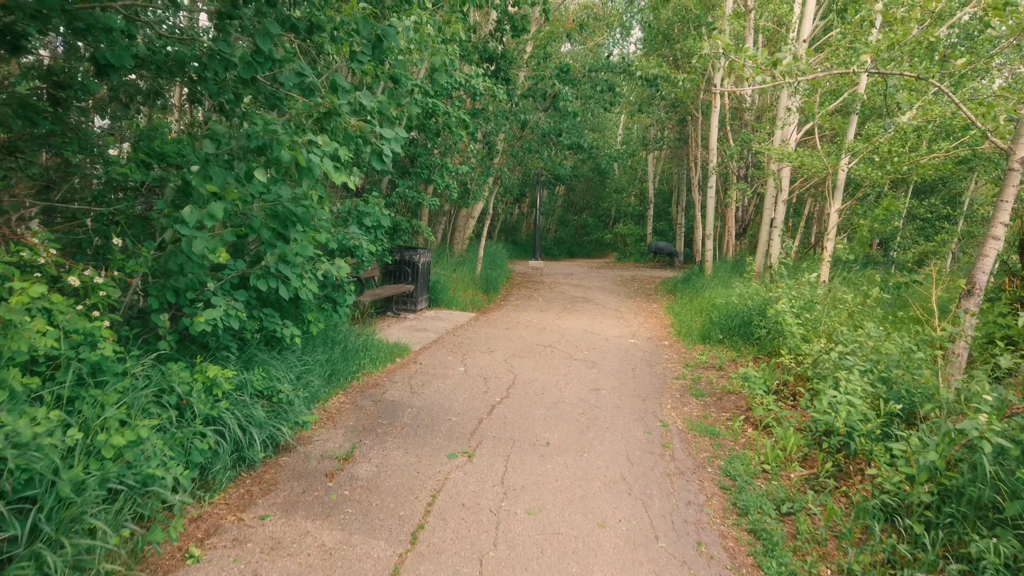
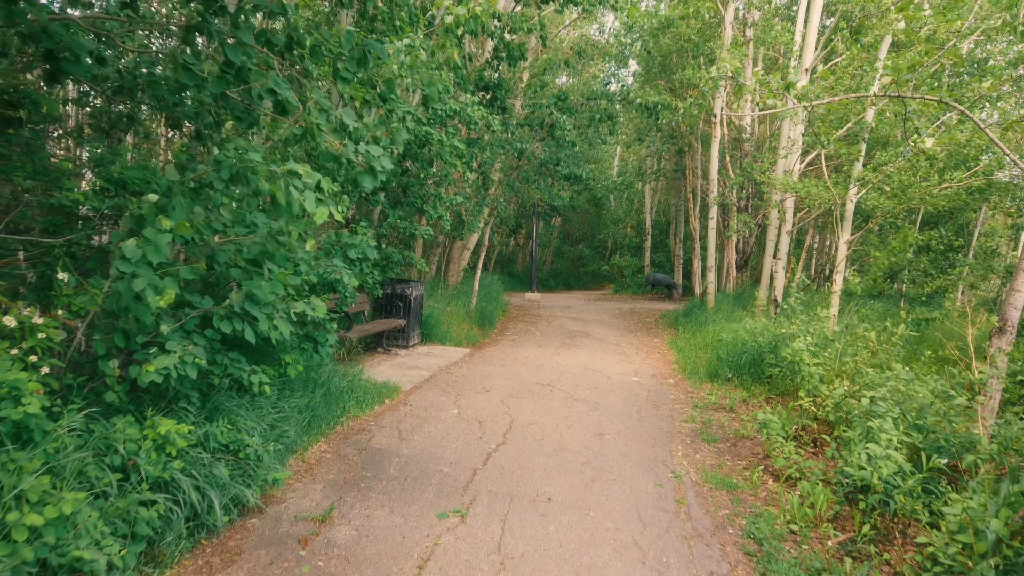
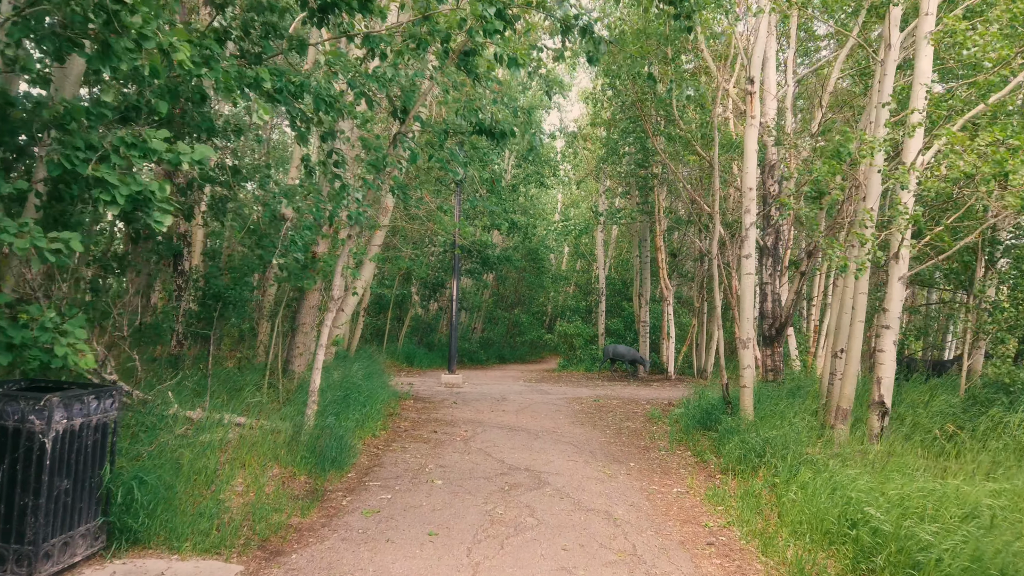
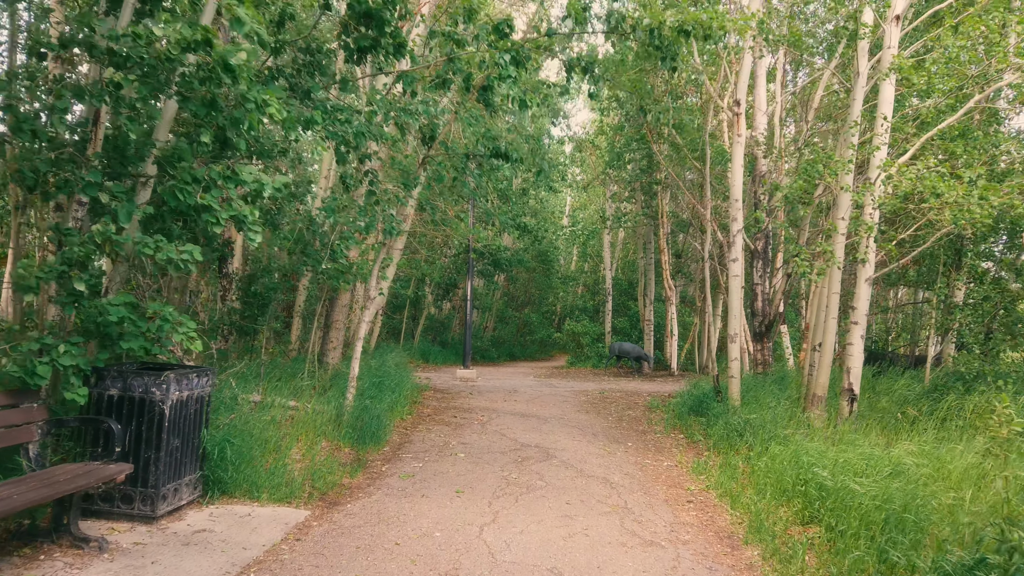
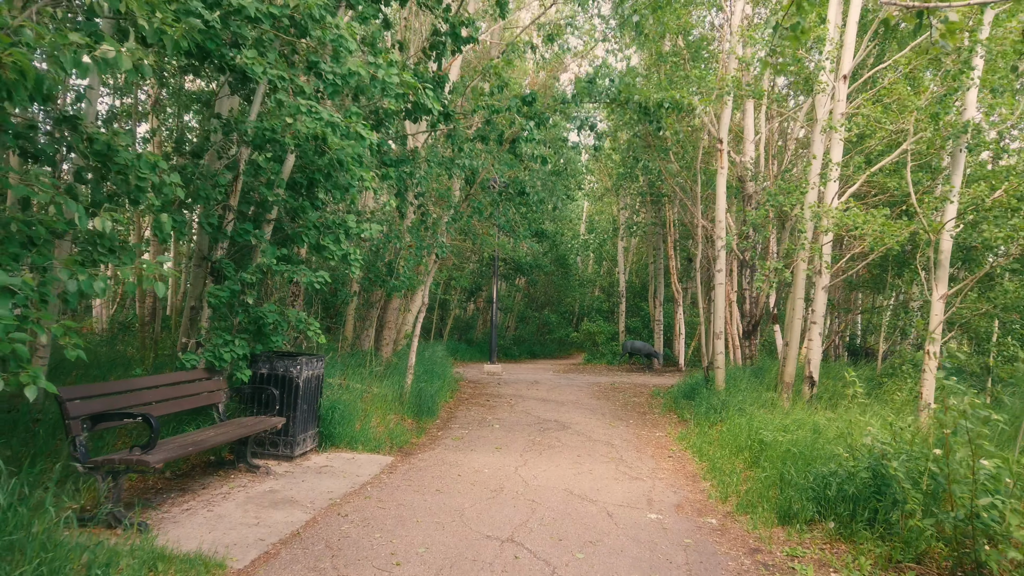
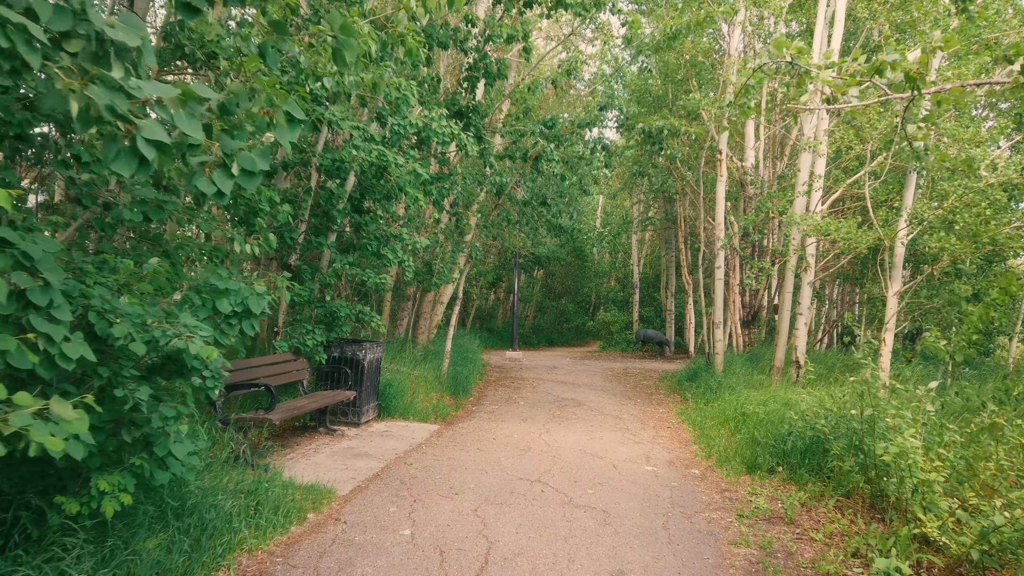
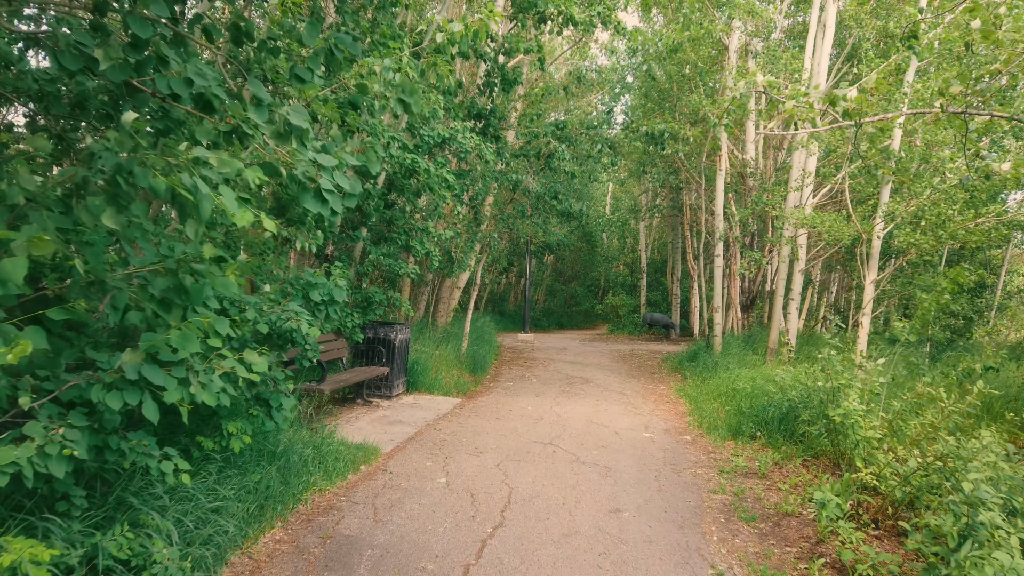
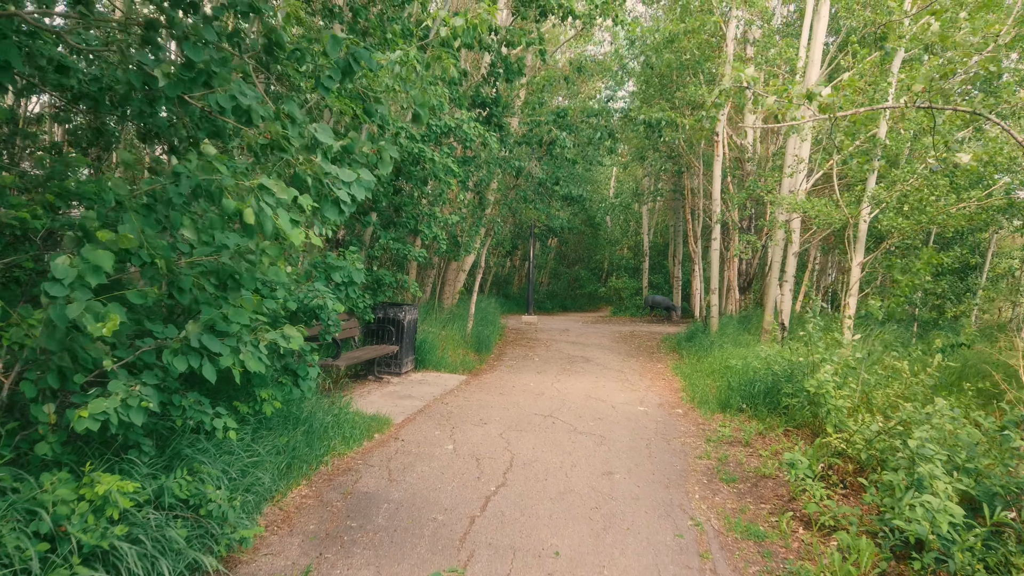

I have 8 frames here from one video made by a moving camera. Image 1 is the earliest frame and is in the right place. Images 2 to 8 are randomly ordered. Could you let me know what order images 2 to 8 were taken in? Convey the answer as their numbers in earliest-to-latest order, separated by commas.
2, 8, 7, 6, 5, 4, 3
